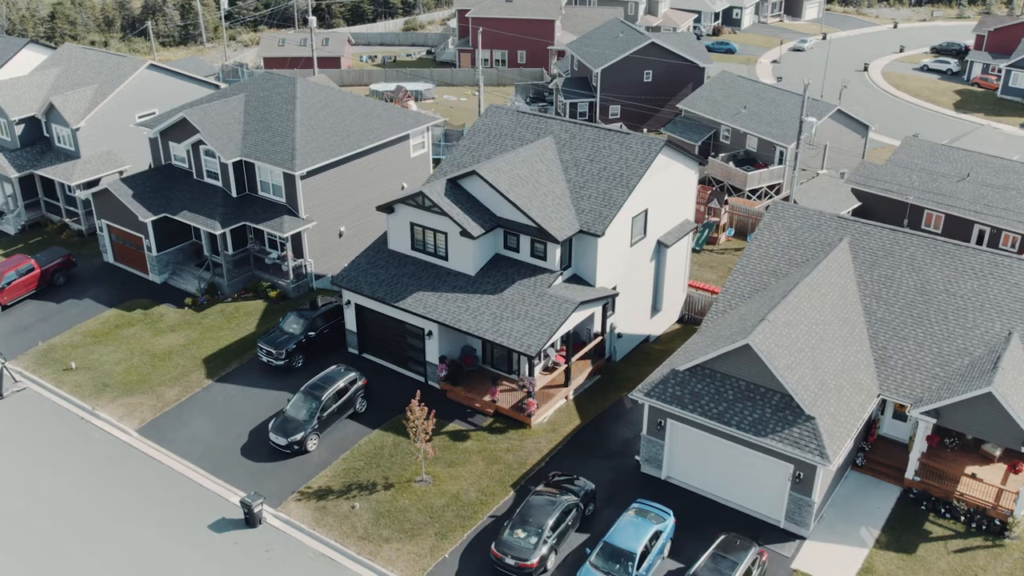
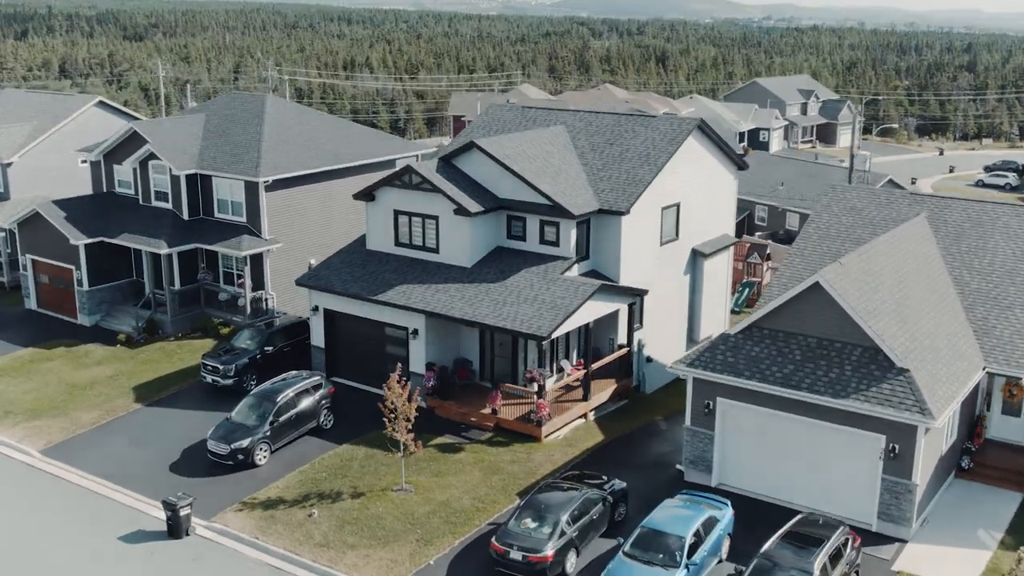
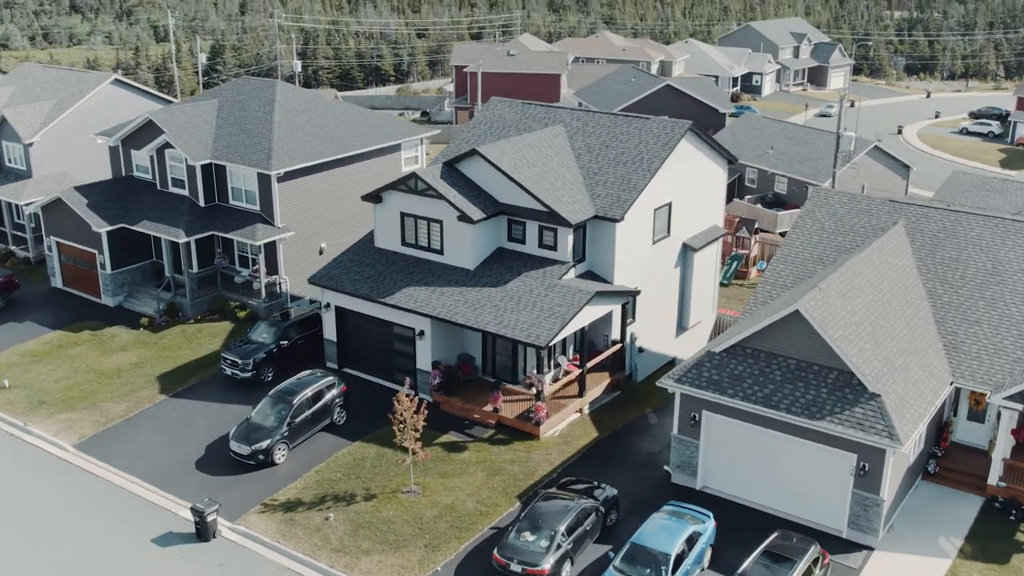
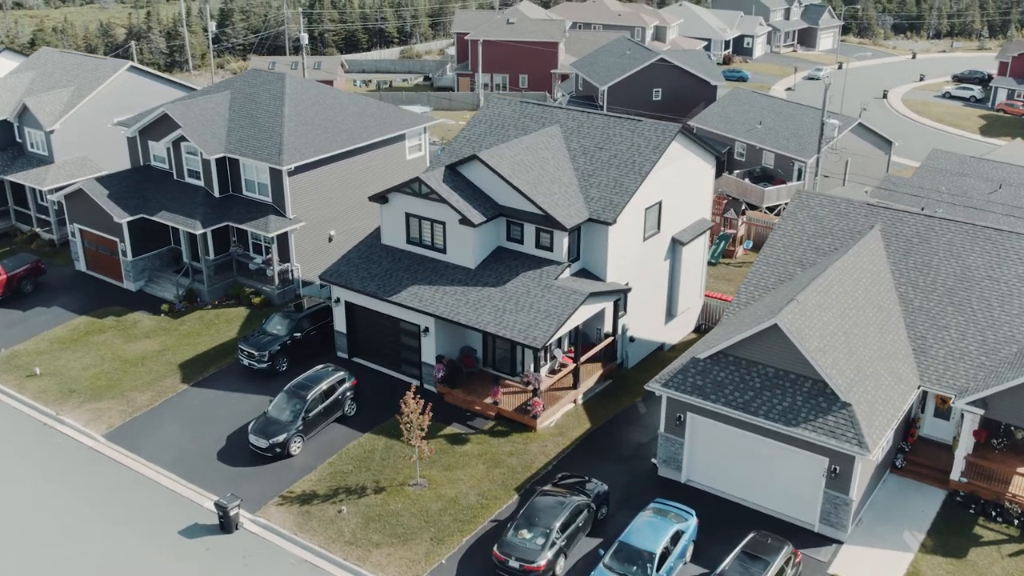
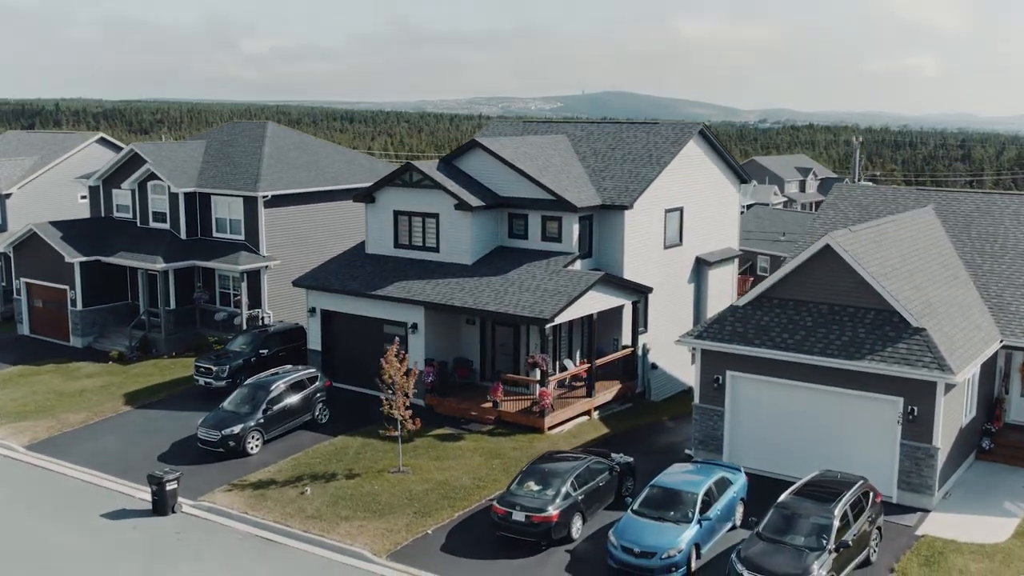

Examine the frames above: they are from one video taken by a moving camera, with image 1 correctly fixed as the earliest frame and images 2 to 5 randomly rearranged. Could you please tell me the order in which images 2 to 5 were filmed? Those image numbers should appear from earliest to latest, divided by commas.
4, 3, 2, 5
